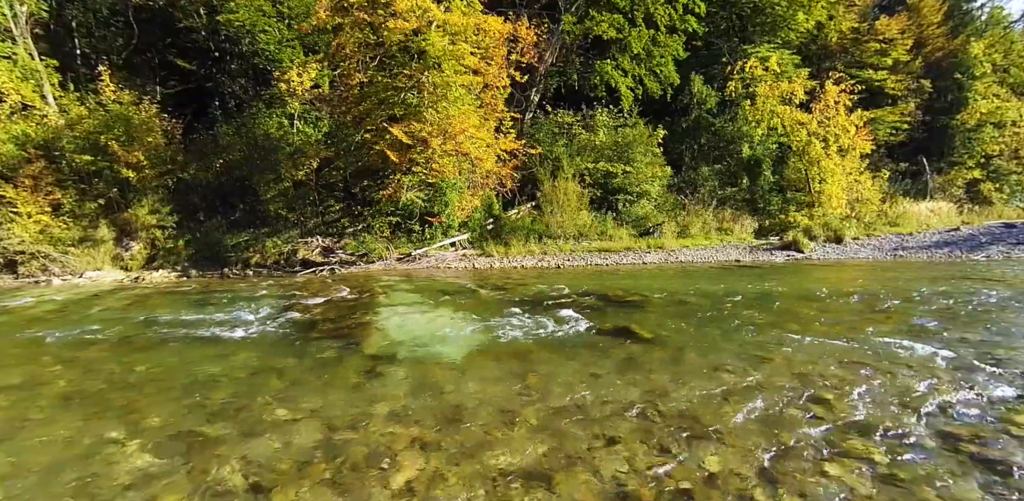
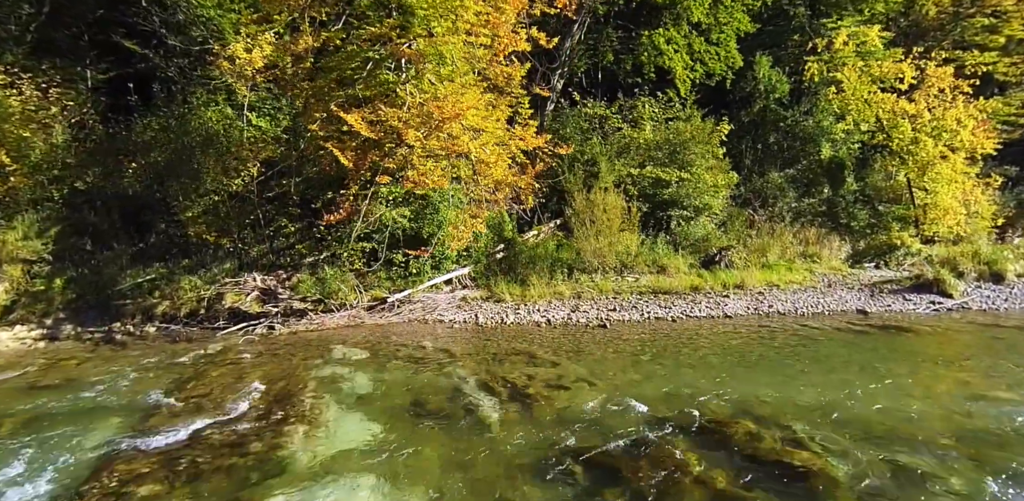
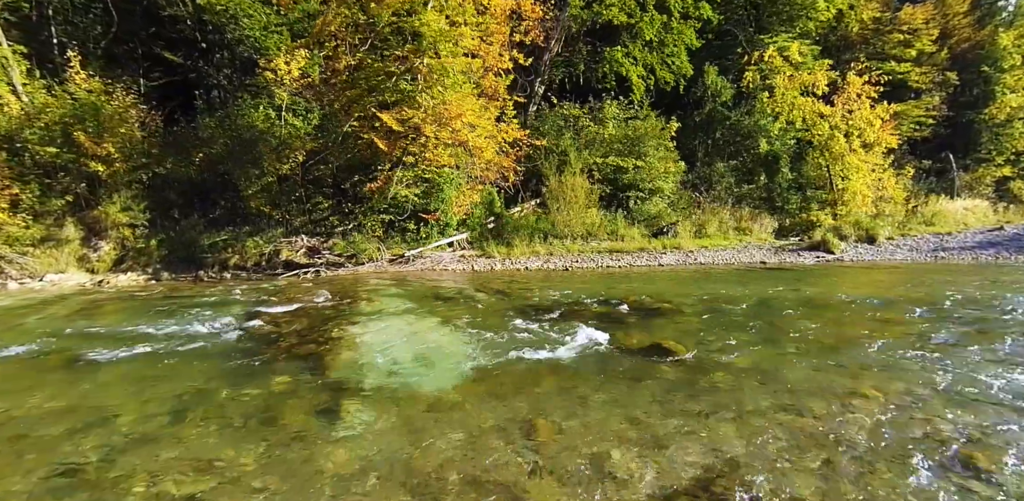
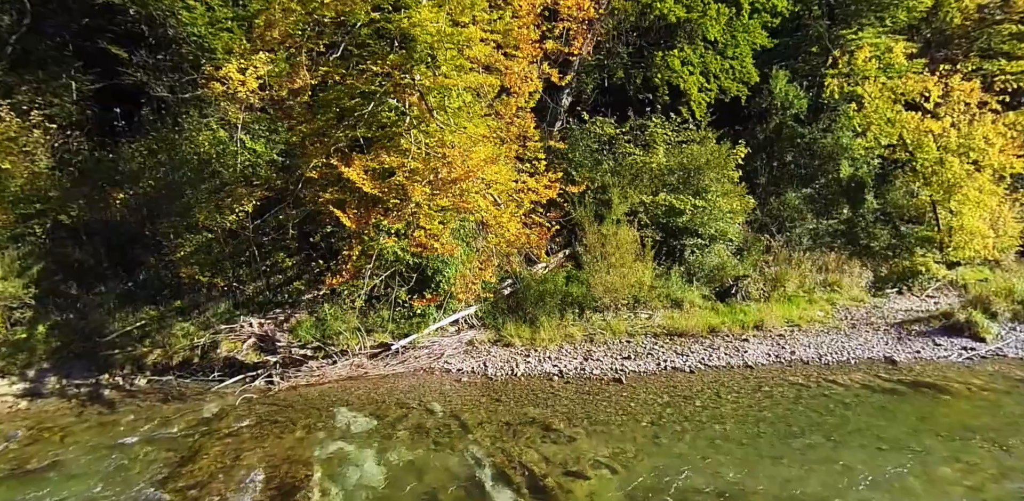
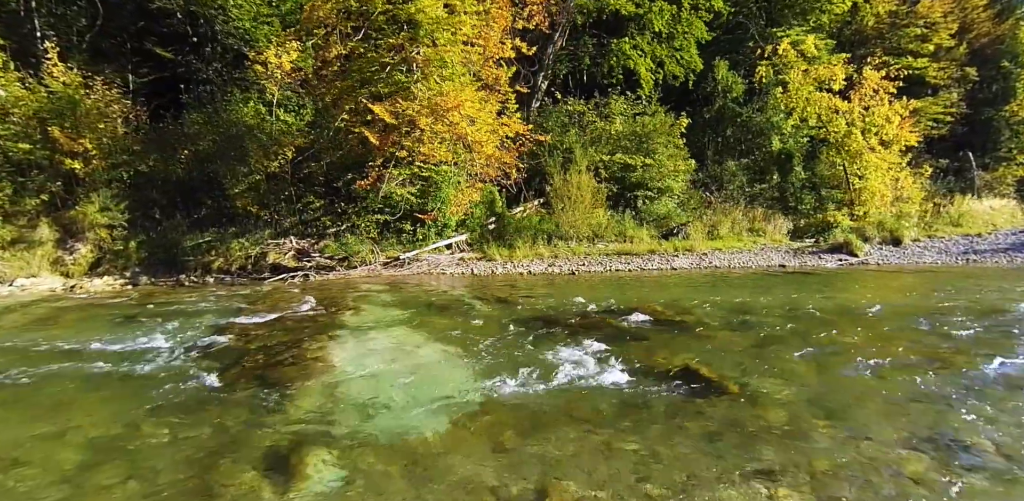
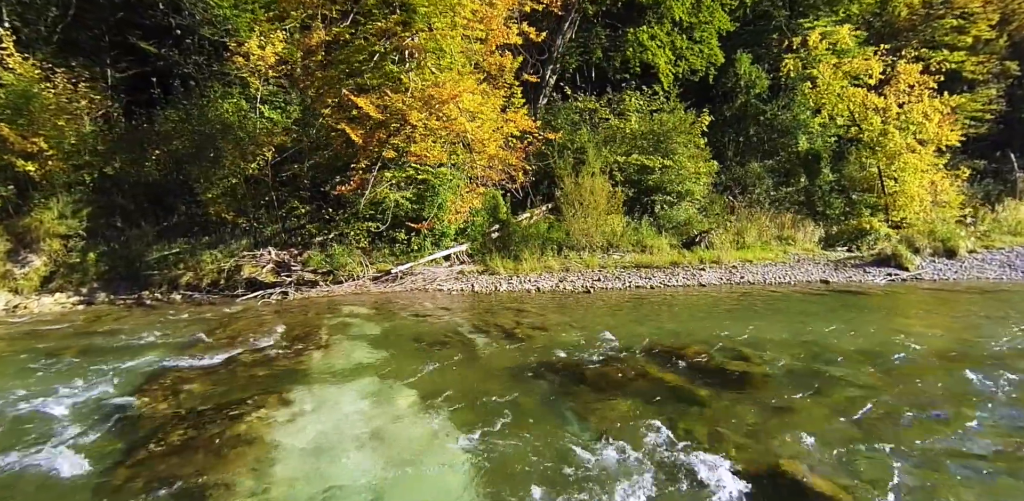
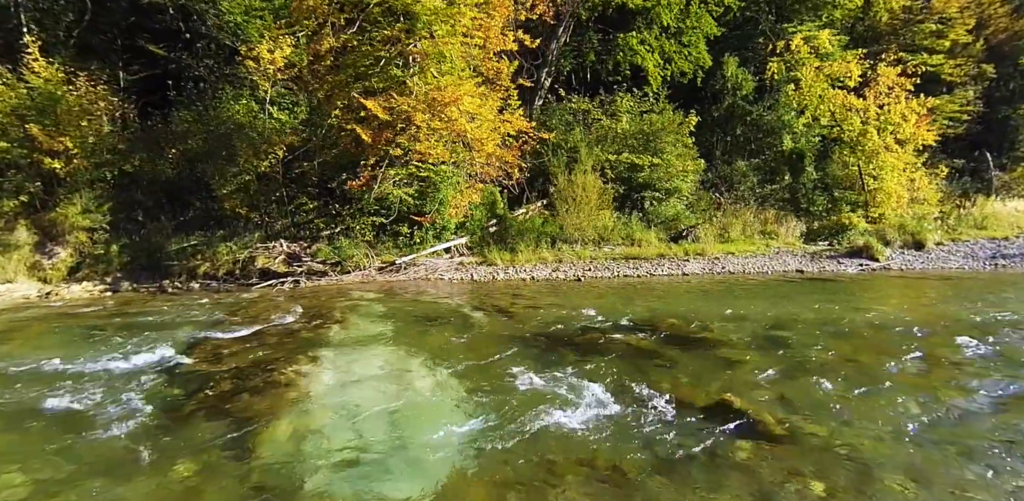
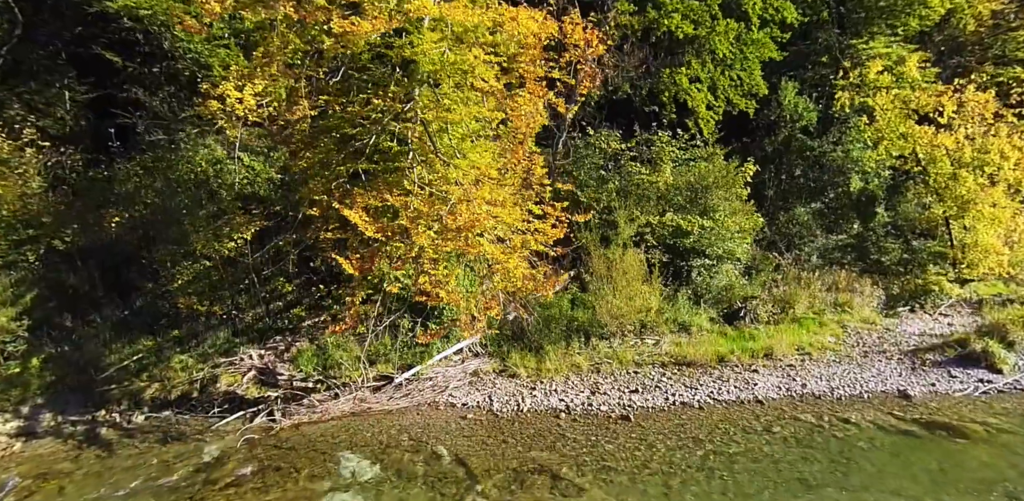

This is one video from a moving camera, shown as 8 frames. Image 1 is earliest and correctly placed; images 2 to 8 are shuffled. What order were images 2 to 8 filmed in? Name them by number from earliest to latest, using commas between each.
3, 5, 7, 6, 2, 4, 8
